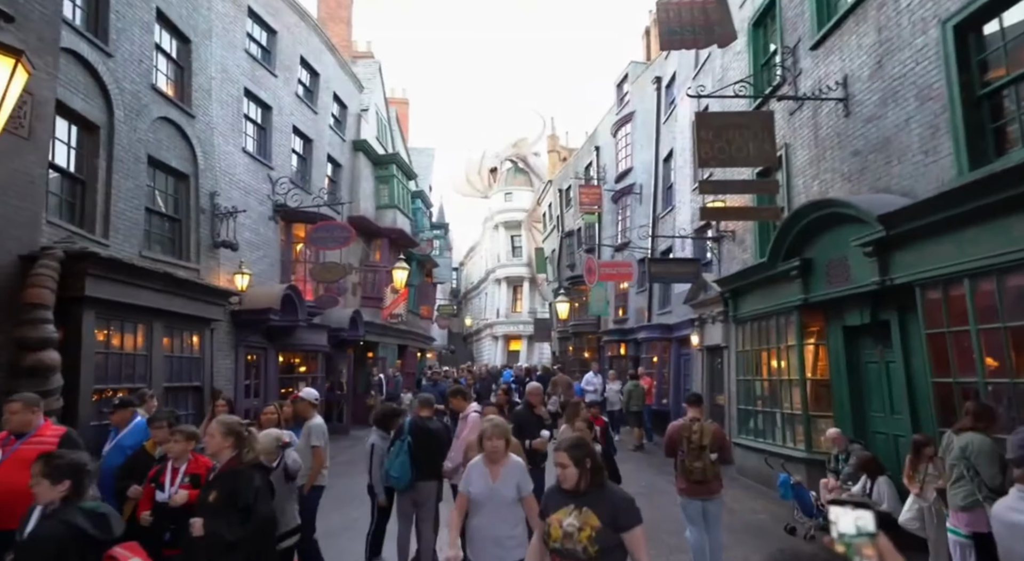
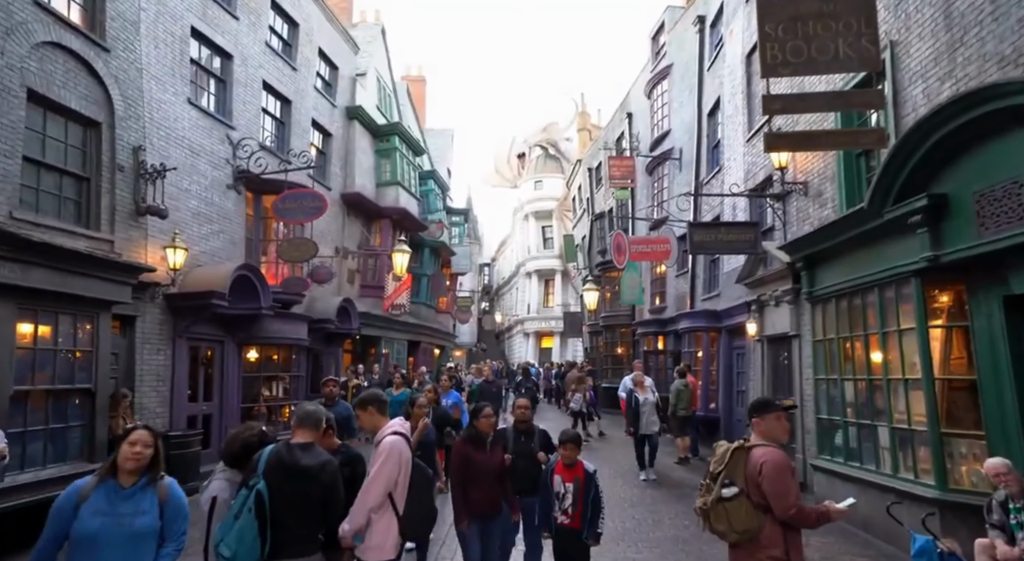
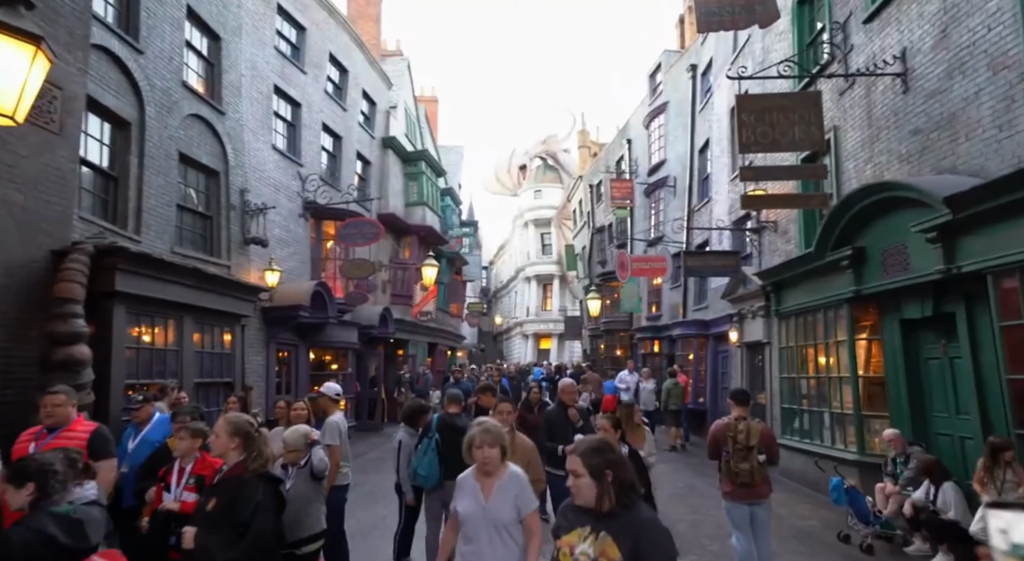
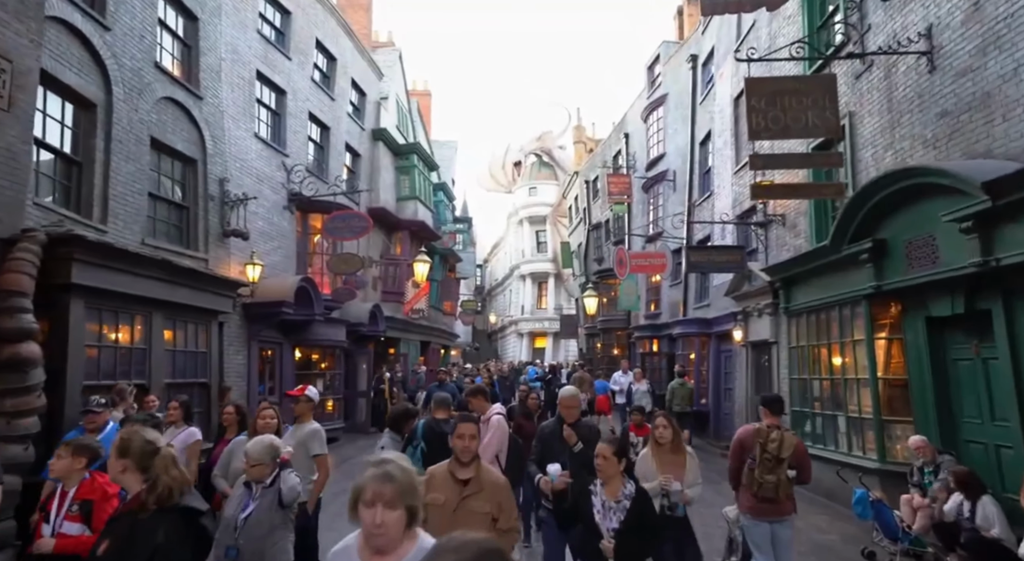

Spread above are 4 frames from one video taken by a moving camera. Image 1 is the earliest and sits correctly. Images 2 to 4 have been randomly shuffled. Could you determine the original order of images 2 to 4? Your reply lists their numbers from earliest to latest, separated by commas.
3, 4, 2
